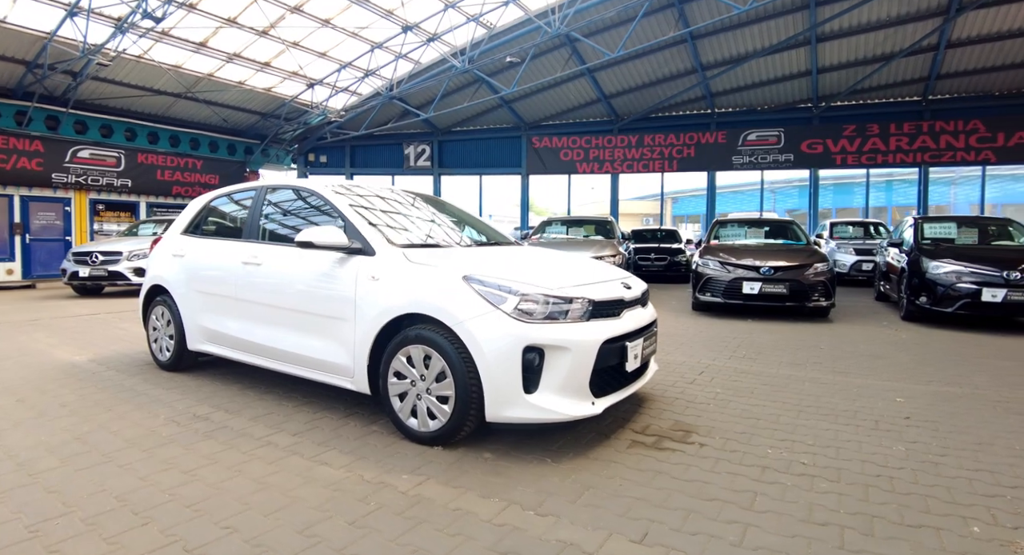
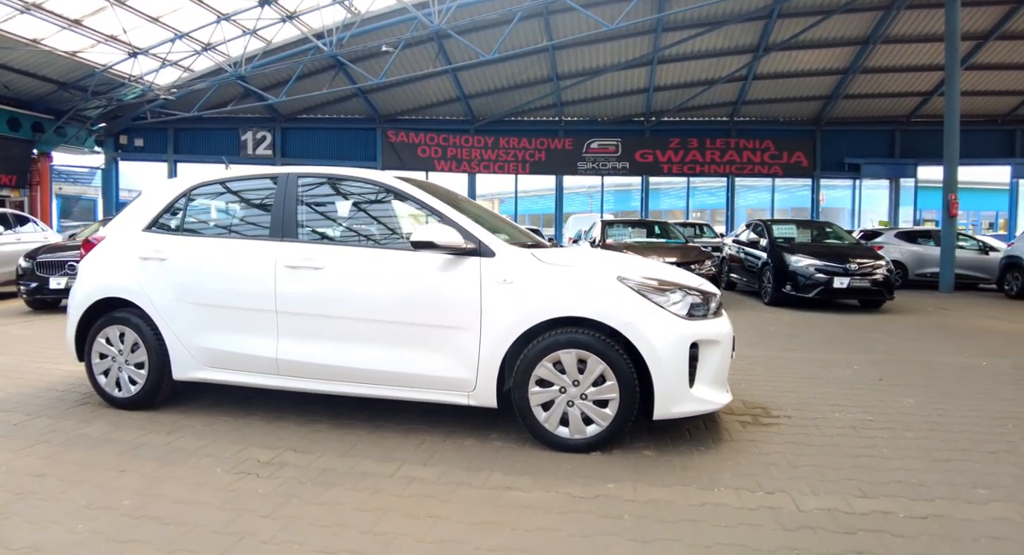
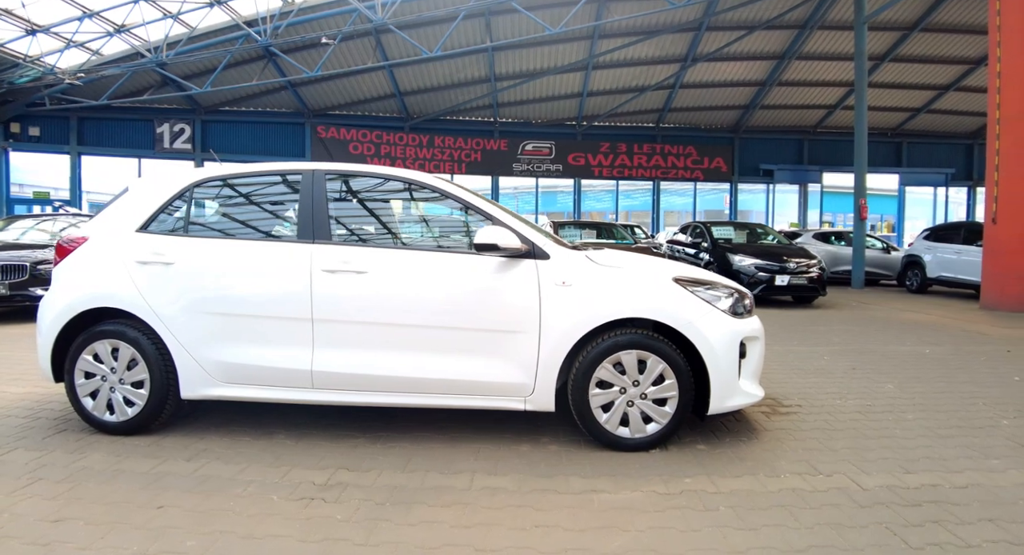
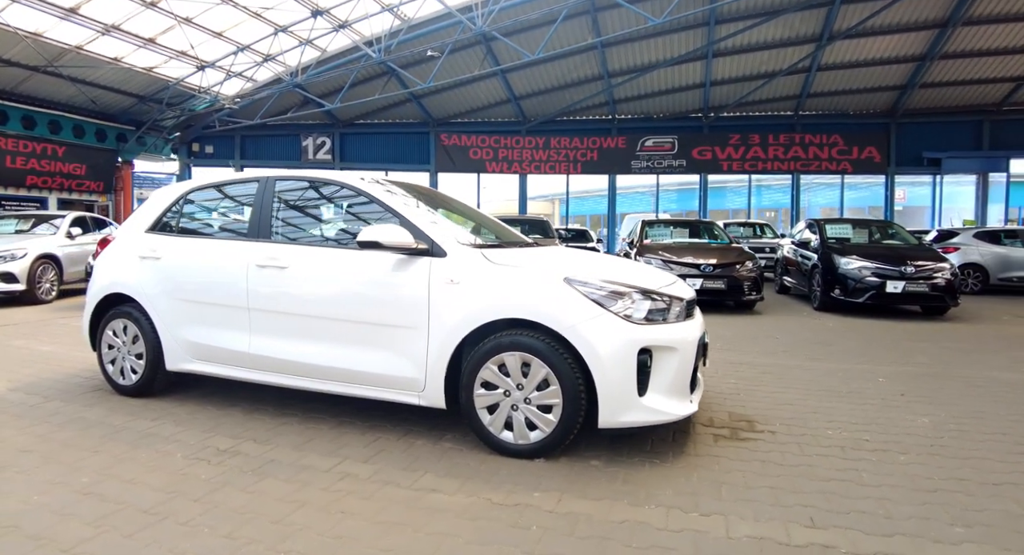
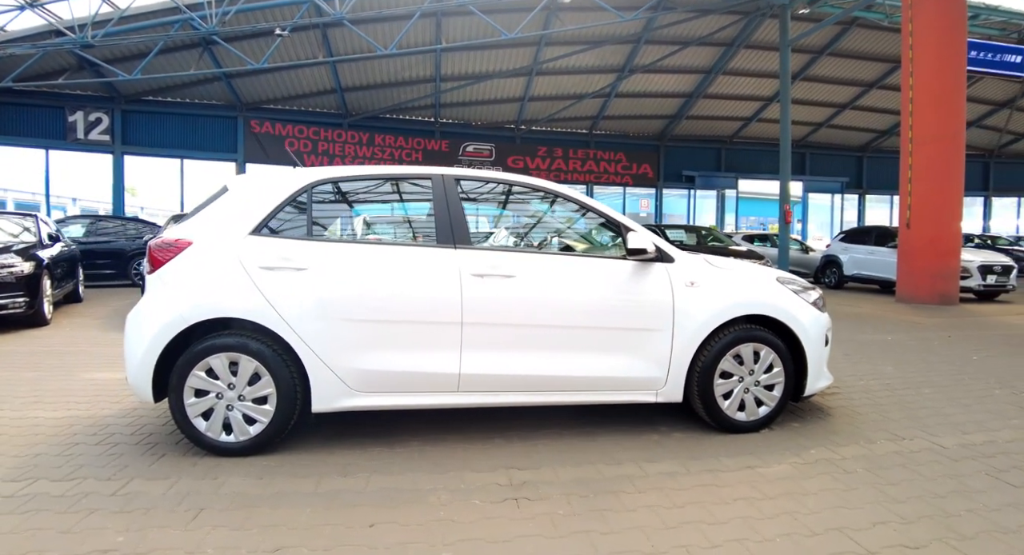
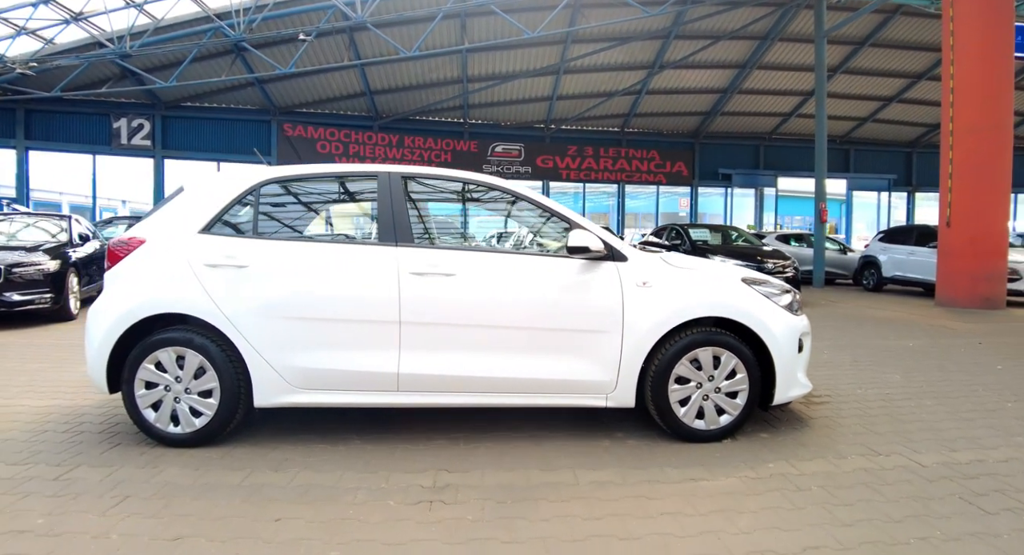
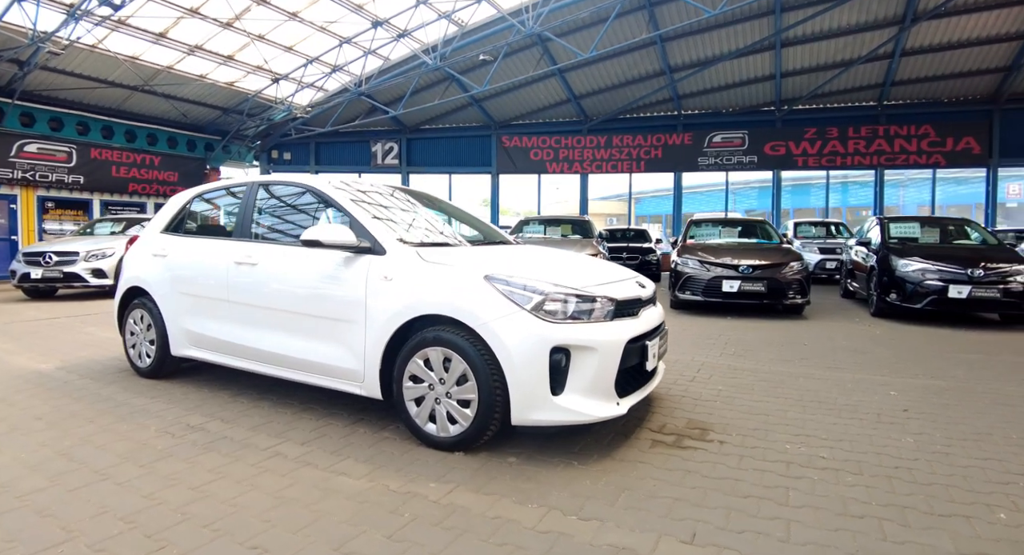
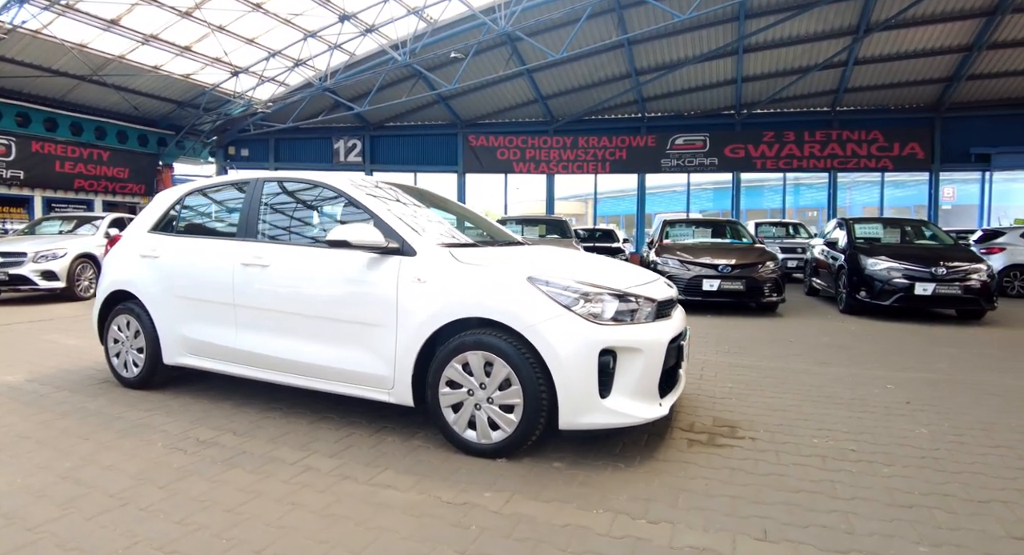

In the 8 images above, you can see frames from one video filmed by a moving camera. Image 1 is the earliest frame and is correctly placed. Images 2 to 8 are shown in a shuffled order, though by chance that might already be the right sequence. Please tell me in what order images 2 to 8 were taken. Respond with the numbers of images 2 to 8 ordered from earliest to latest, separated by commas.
7, 8, 4, 2, 3, 6, 5
